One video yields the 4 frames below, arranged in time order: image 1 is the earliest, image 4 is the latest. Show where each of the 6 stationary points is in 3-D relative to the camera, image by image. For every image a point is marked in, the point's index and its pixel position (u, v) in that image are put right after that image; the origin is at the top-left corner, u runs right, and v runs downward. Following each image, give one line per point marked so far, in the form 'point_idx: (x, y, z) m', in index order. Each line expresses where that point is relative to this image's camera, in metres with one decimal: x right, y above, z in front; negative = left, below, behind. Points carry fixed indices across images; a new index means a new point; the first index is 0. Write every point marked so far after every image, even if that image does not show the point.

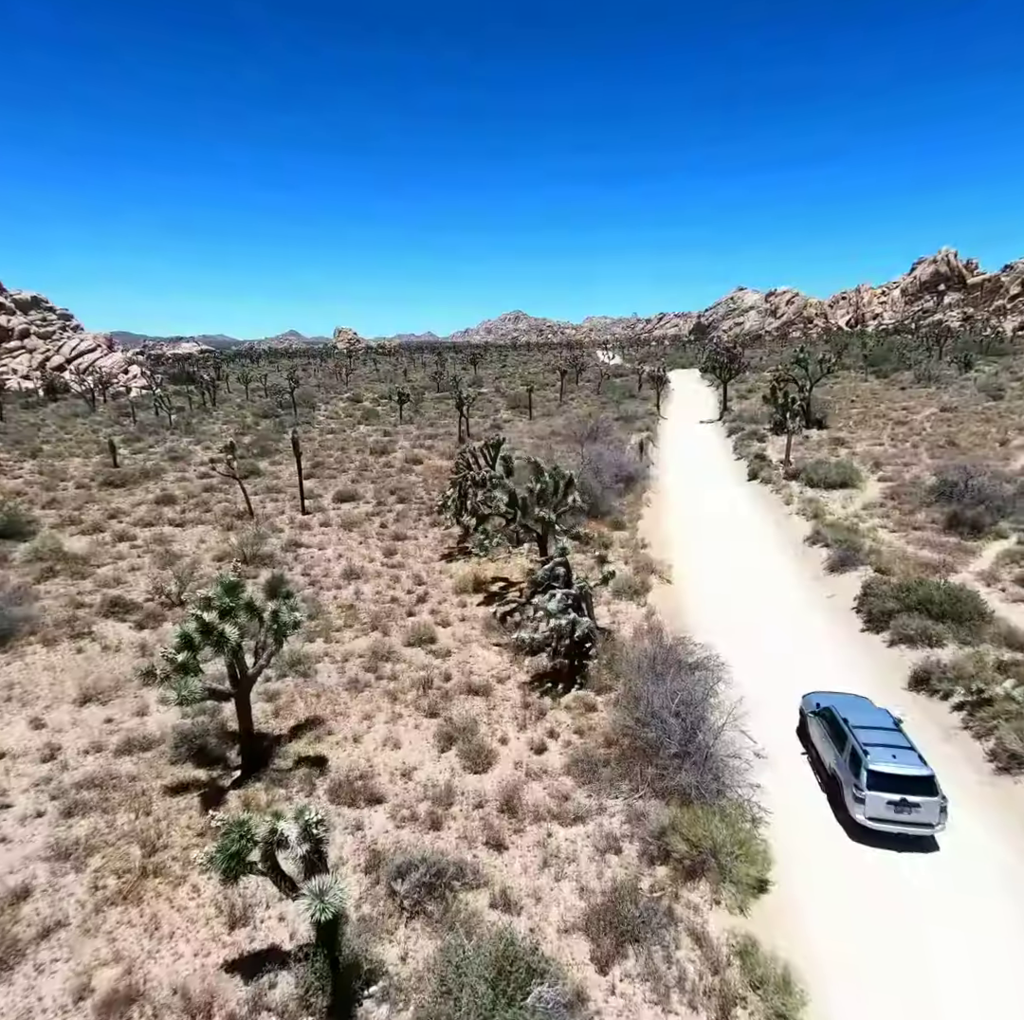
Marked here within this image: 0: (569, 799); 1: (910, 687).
0: (+0.9, -4.3, +10.2) m
1: (+7.8, -3.5, +13.4) m
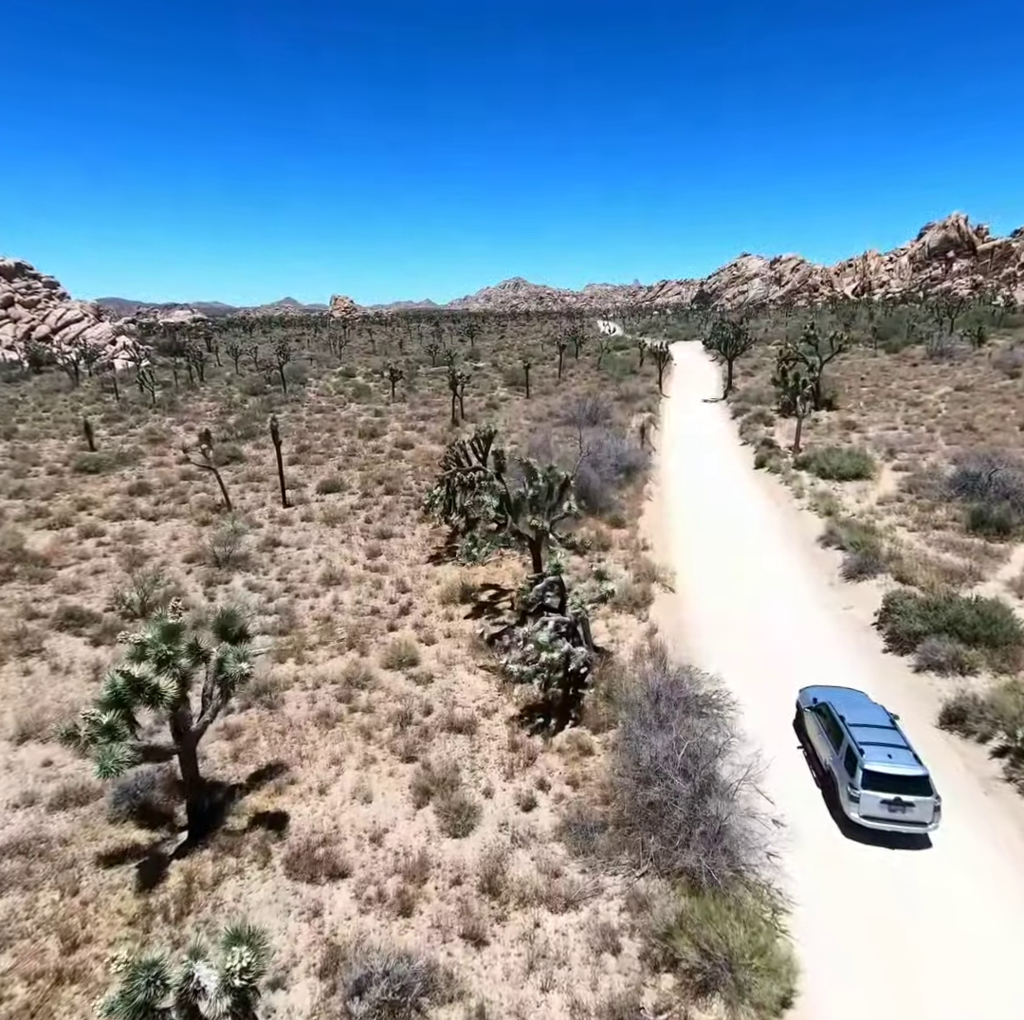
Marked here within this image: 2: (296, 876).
0: (+0.6, -4.8, +8.9) m
1: (+7.6, -3.8, +12.0) m
2: (-2.9, -4.9, +9.0) m
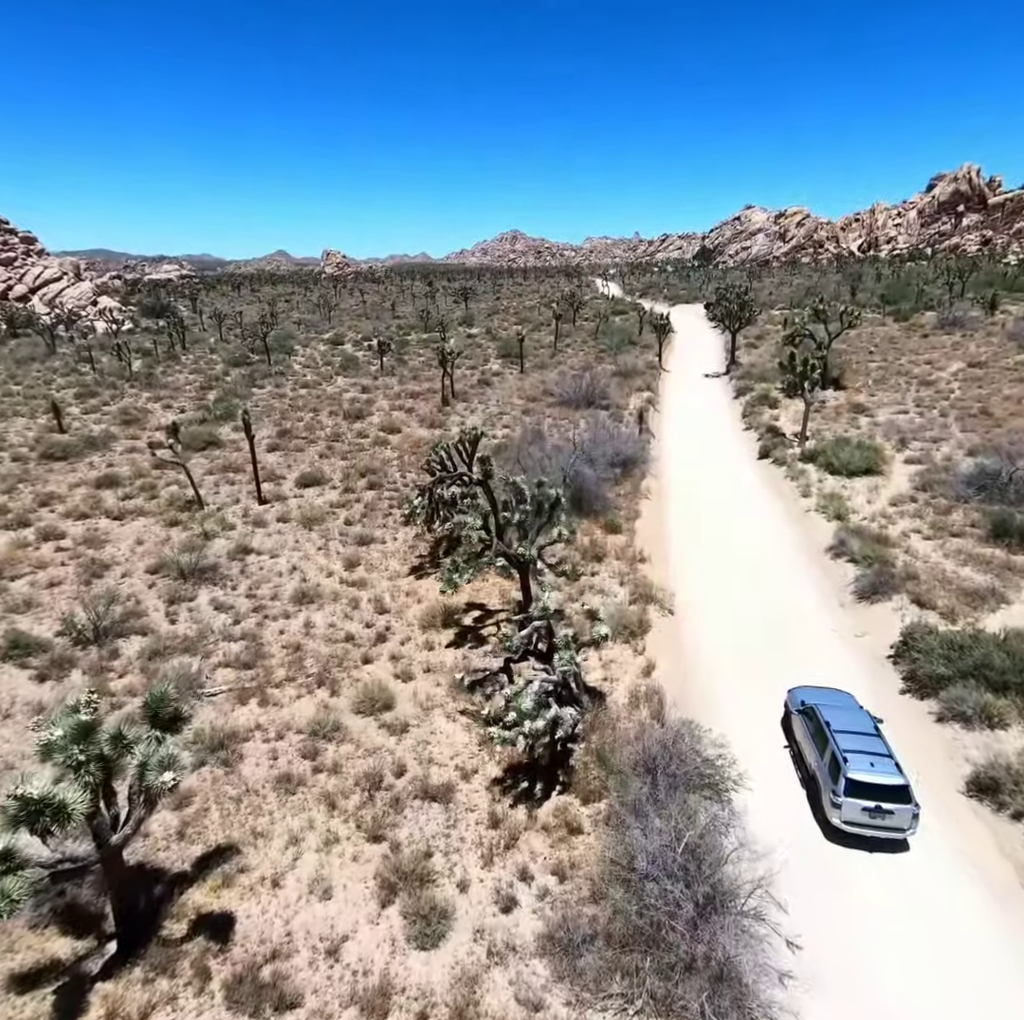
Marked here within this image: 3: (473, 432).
0: (+0.3, -5.7, +7.7) m
1: (+7.3, -4.5, +10.9) m
2: (-3.2, -5.7, +7.9) m
3: (-1.0, +2.0, +17.9) m
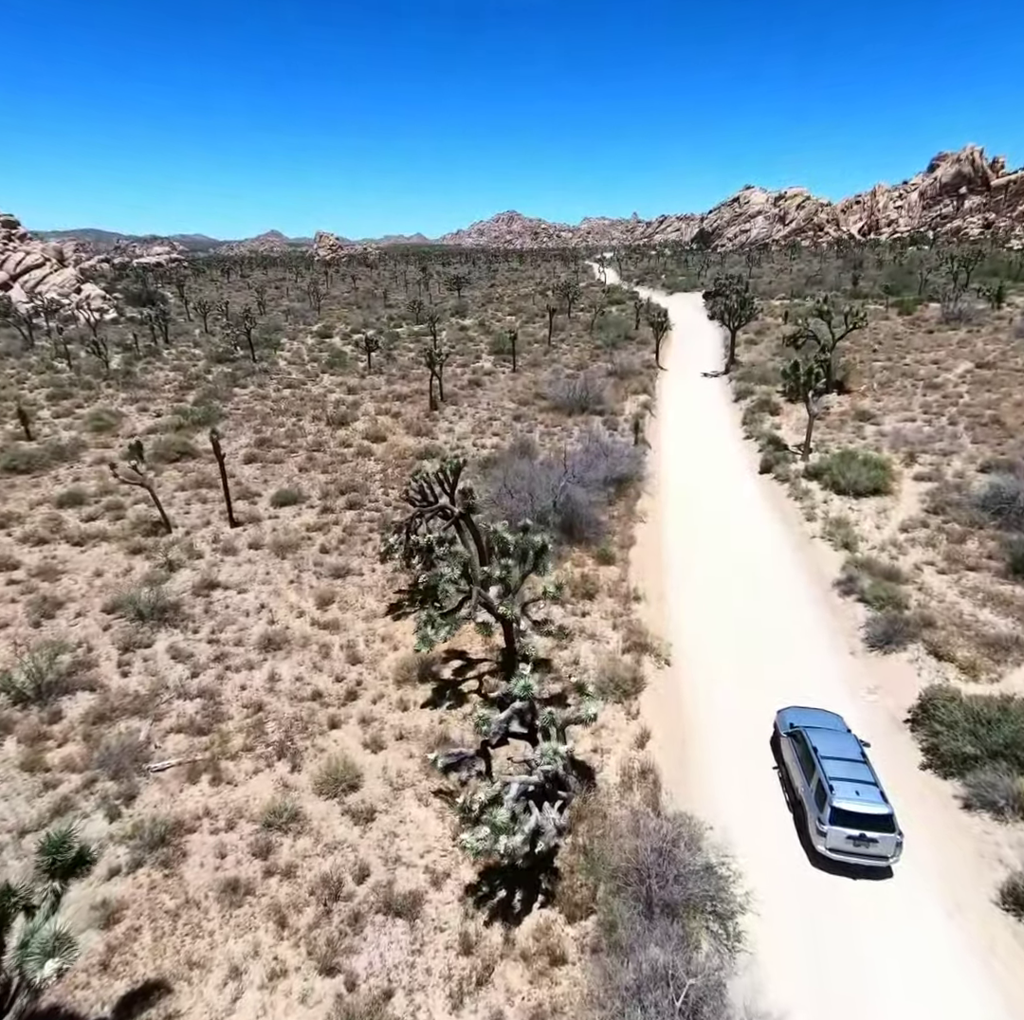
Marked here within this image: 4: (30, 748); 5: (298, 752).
0: (0.0, -6.8, +6.5) m
1: (+6.9, -5.6, +9.6) m
2: (-3.5, -6.9, +6.6) m
3: (-1.4, +1.1, +16.5) m
4: (-9.0, -4.5, +12.8) m
5: (-4.0, -4.5, +12.7) m
